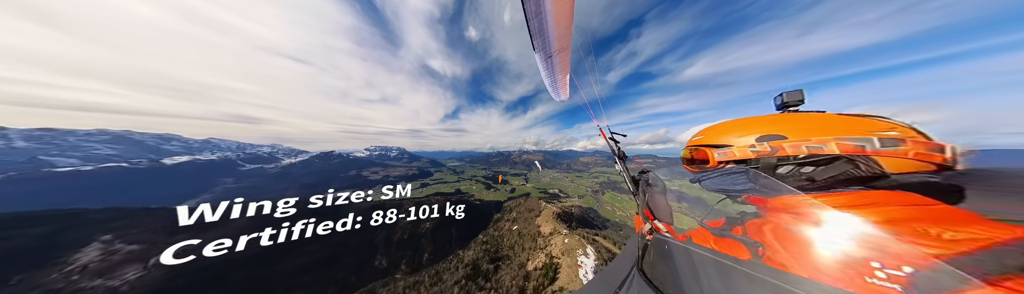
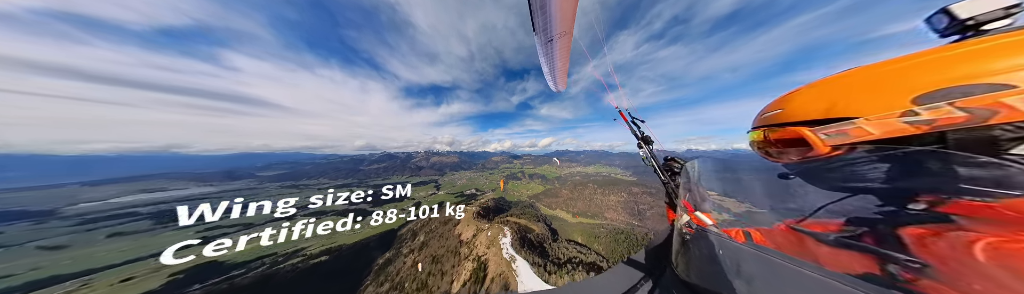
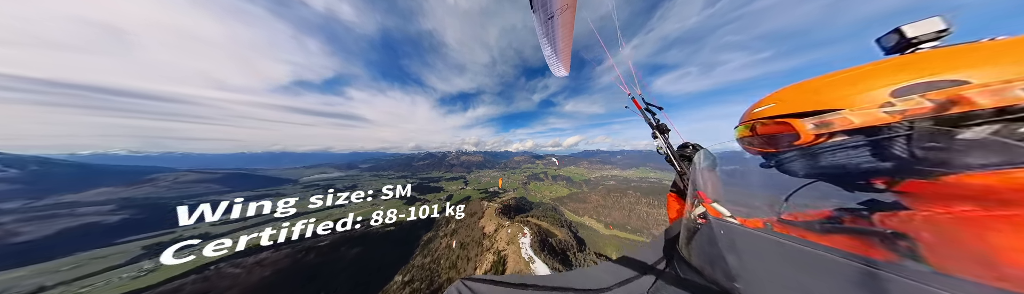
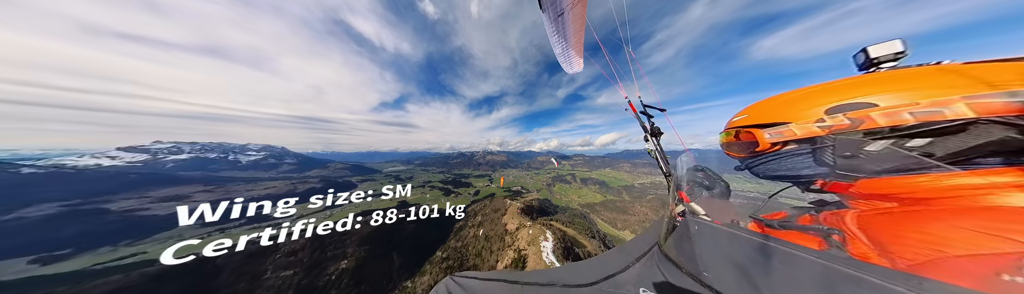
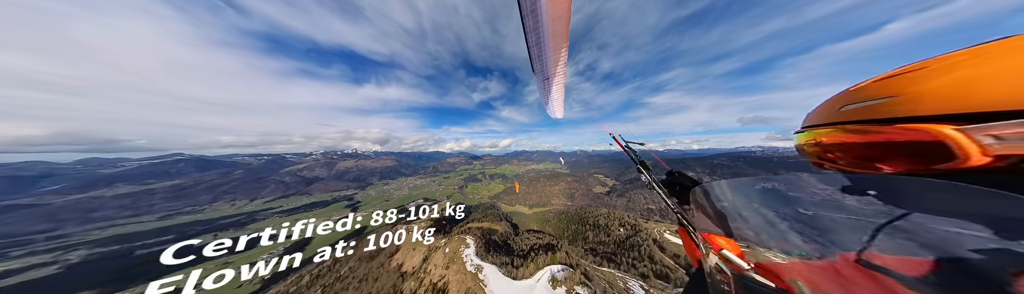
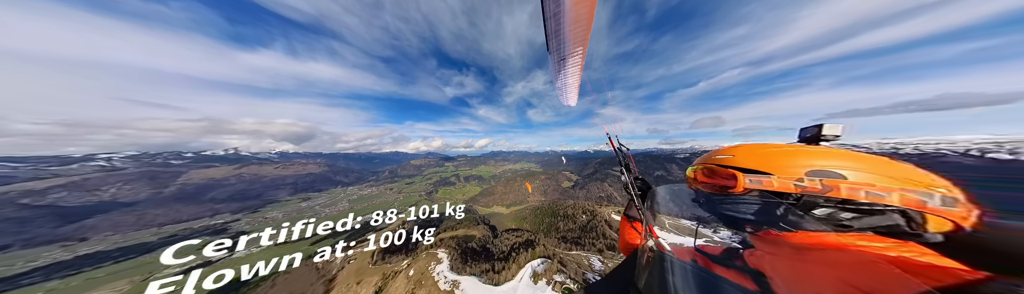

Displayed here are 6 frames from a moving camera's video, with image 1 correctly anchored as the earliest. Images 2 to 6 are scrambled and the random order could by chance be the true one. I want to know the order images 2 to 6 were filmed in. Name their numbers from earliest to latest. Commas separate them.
4, 3, 2, 5, 6
